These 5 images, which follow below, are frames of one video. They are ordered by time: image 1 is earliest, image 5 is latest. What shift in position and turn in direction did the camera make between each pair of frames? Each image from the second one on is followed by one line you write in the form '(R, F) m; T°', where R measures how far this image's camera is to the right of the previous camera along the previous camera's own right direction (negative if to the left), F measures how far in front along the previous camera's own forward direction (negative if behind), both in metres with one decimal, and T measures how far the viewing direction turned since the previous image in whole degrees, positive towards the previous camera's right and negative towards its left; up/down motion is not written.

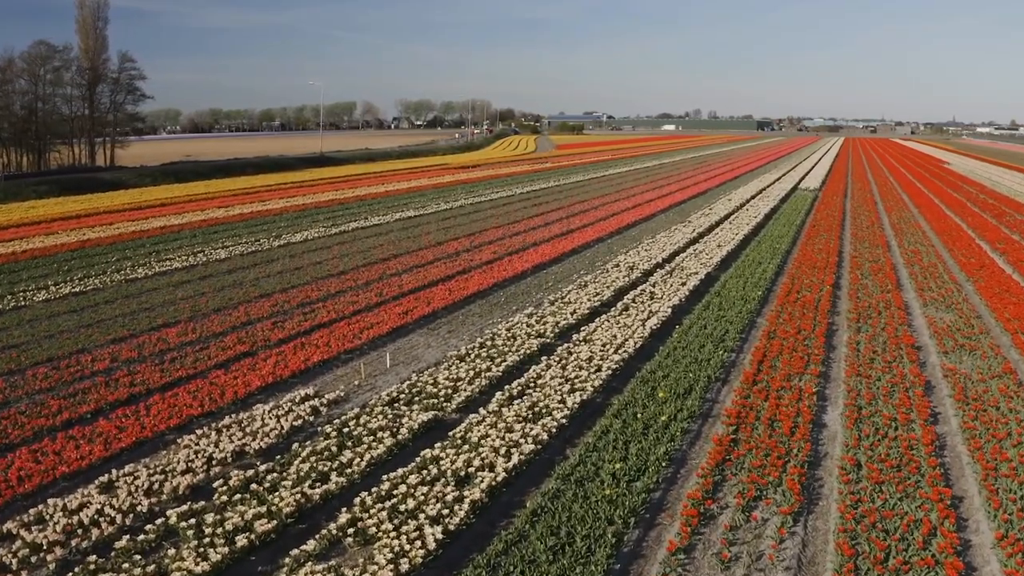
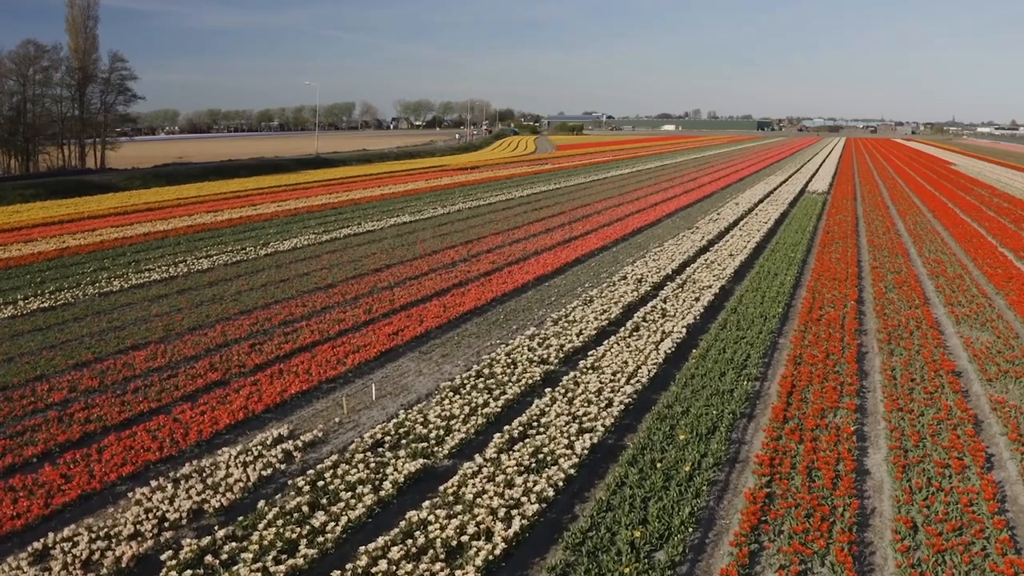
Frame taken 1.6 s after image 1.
(0.0, +1.1) m; 0°
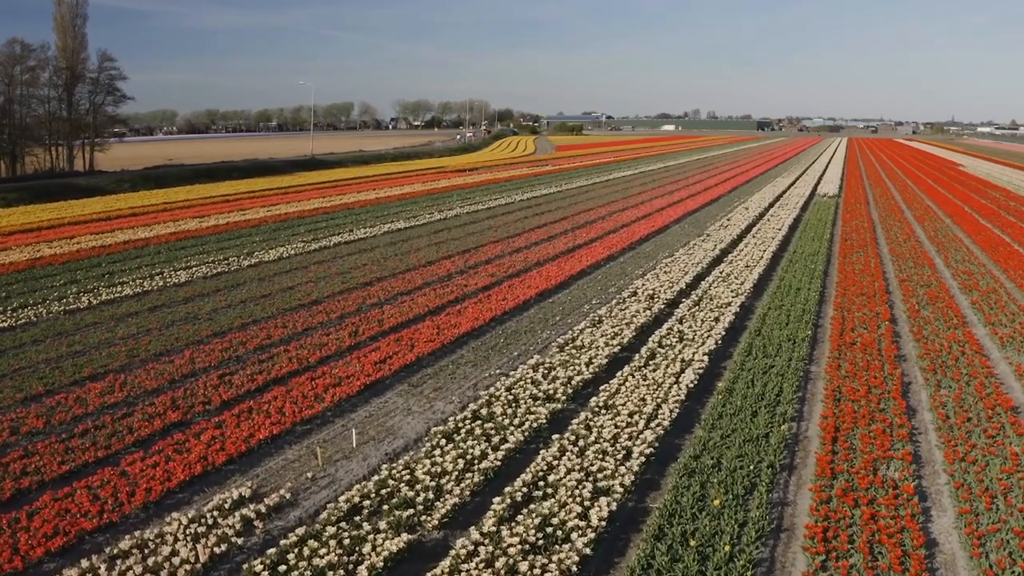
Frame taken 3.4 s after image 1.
(0.0, +1.3) m; 0°
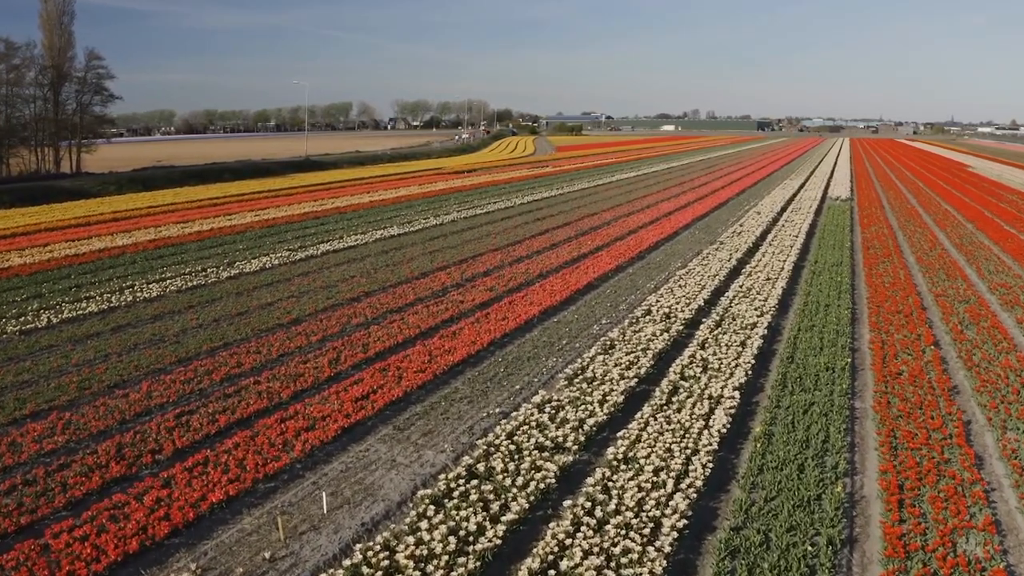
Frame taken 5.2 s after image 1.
(0.0, +1.4) m; 0°
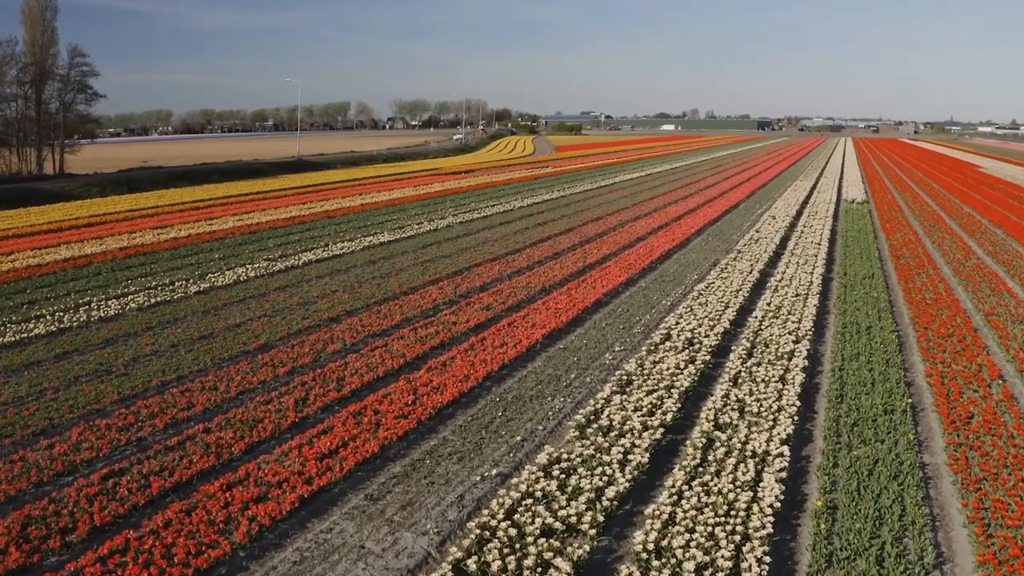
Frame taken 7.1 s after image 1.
(0.0, +1.7) m; 0°
